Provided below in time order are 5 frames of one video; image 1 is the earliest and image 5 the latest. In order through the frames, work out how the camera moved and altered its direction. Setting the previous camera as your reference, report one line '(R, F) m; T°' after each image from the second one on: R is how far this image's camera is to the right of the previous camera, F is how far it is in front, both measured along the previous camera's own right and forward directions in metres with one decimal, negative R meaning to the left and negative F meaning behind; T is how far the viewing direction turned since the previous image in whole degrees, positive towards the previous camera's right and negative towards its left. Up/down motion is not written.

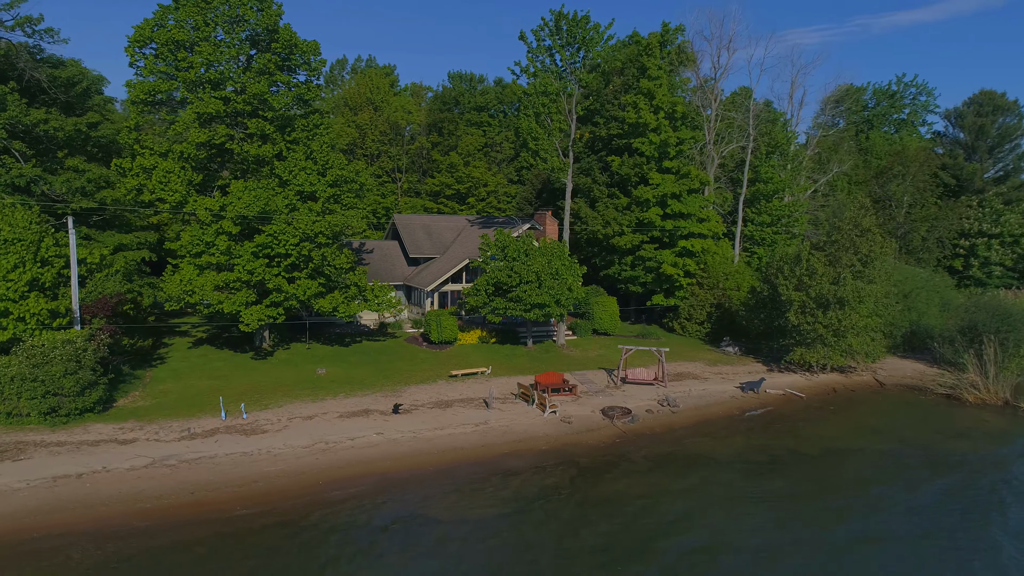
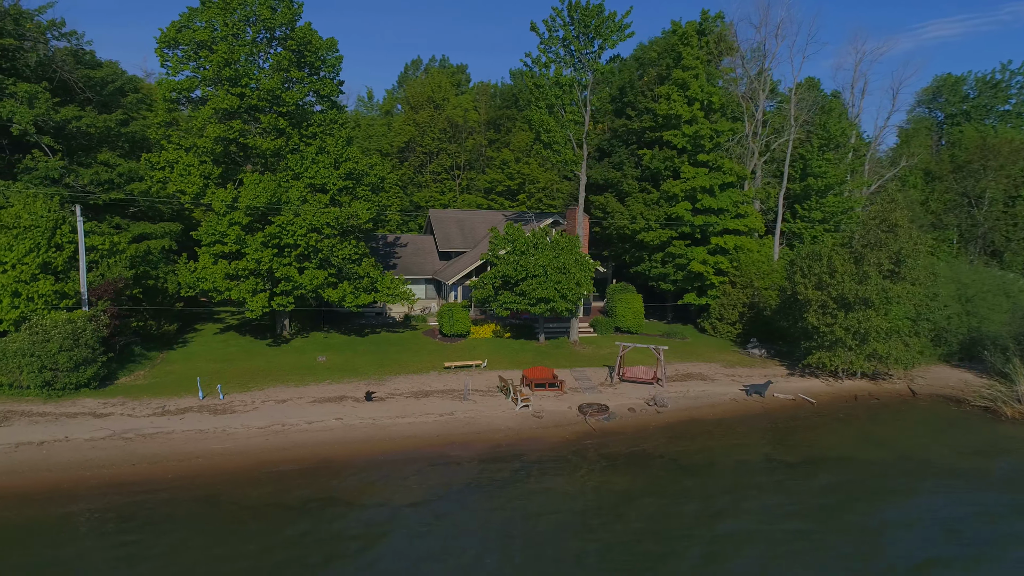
(+3.5, +0.6) m; -7°
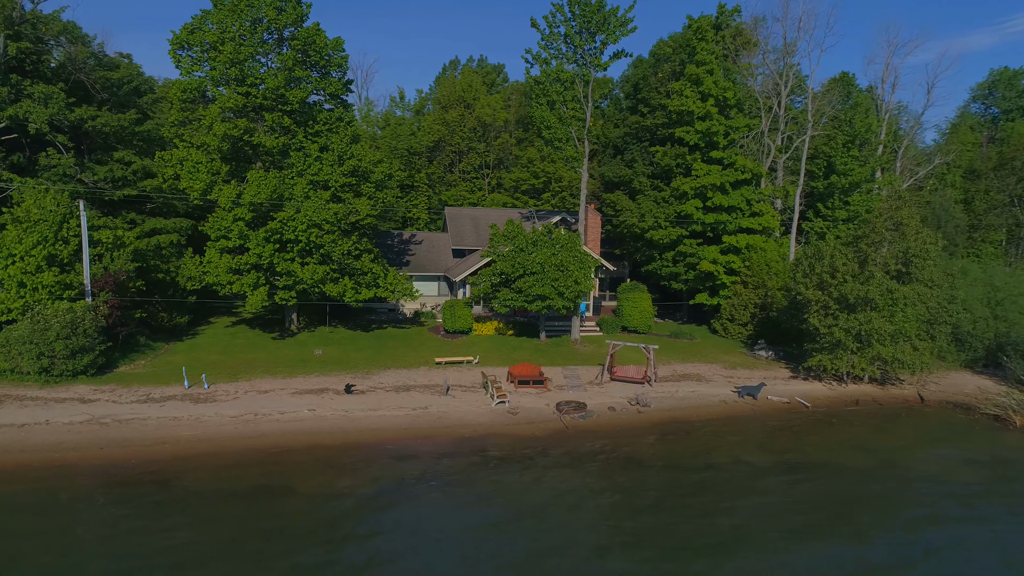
(+2.2, +0.1) m; -4°
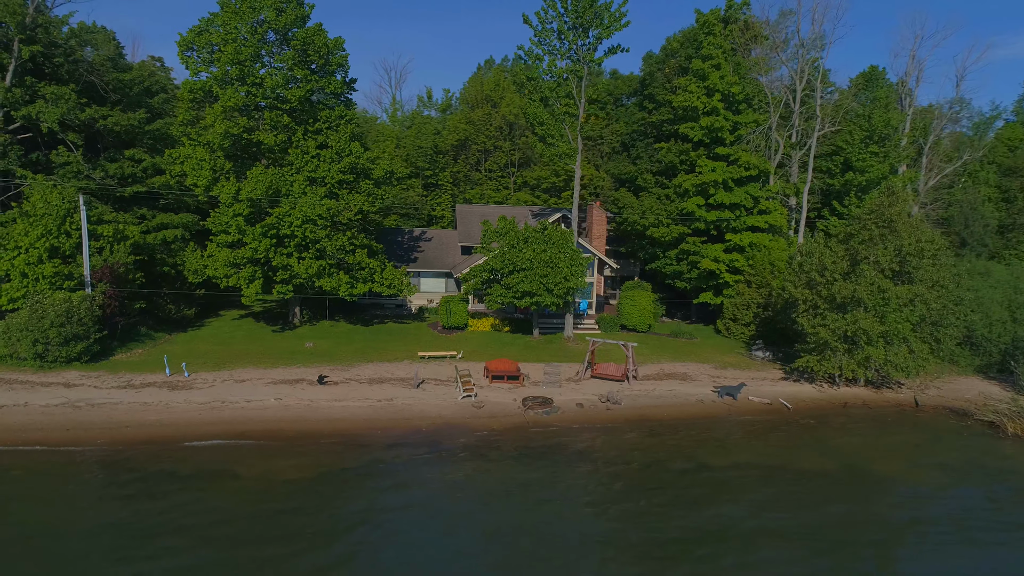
(+2.5, -0.1) m; -3°
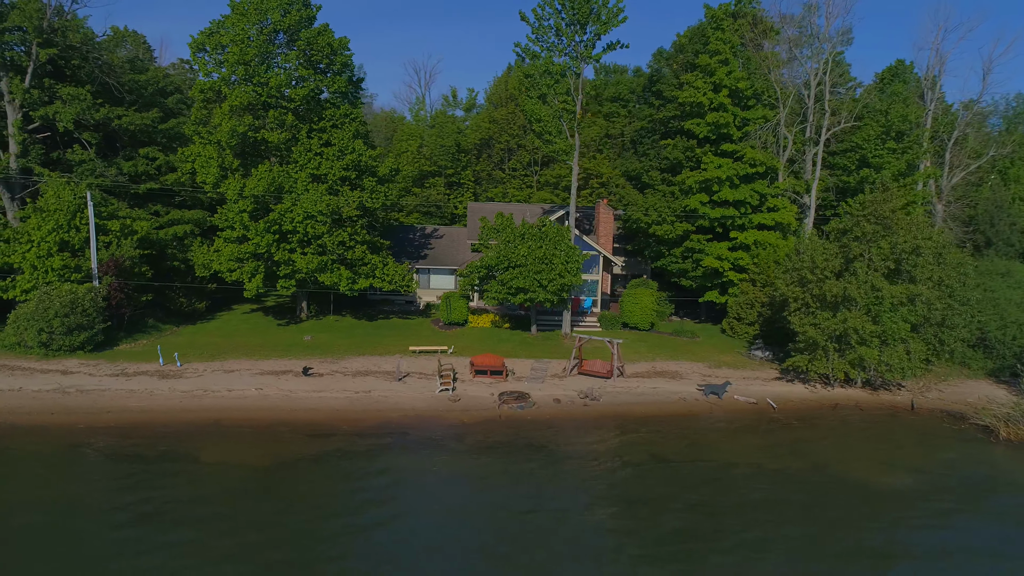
(+2.0, -0.2) m; -3°
